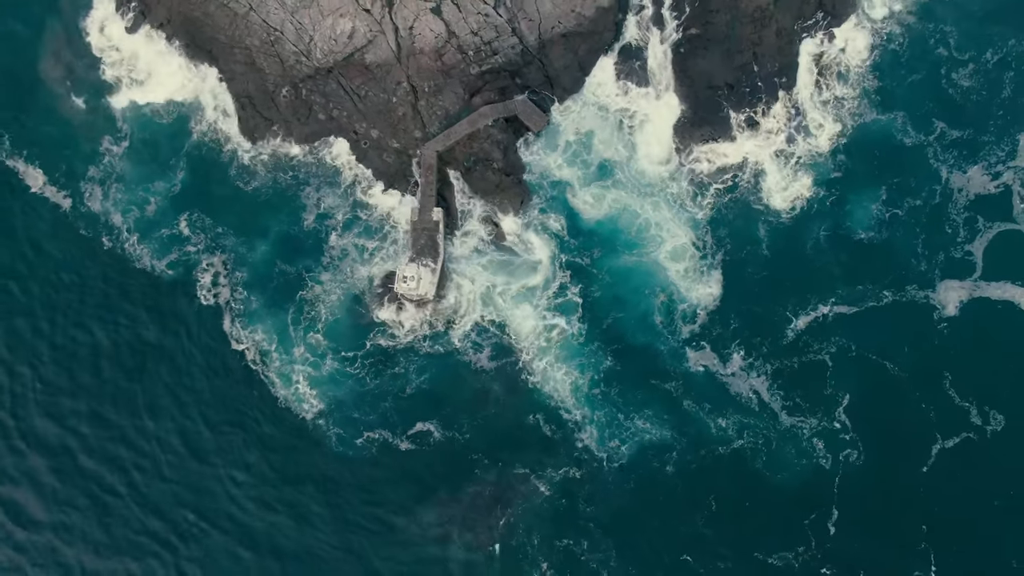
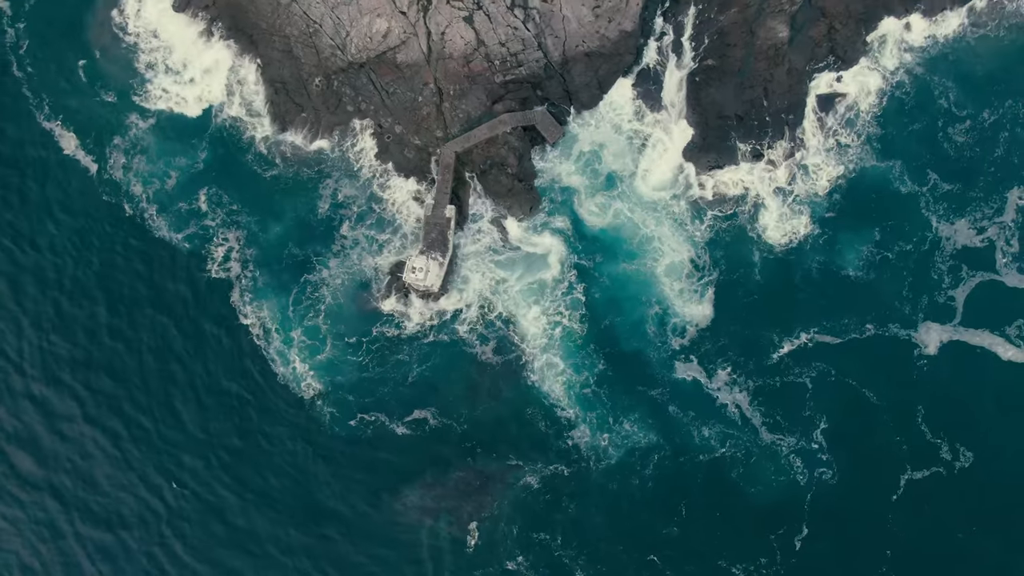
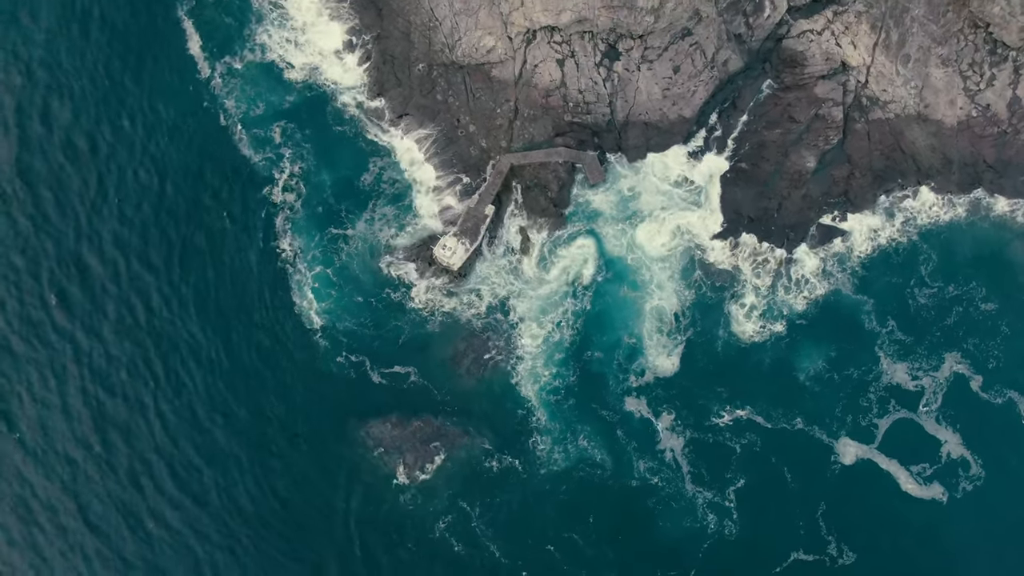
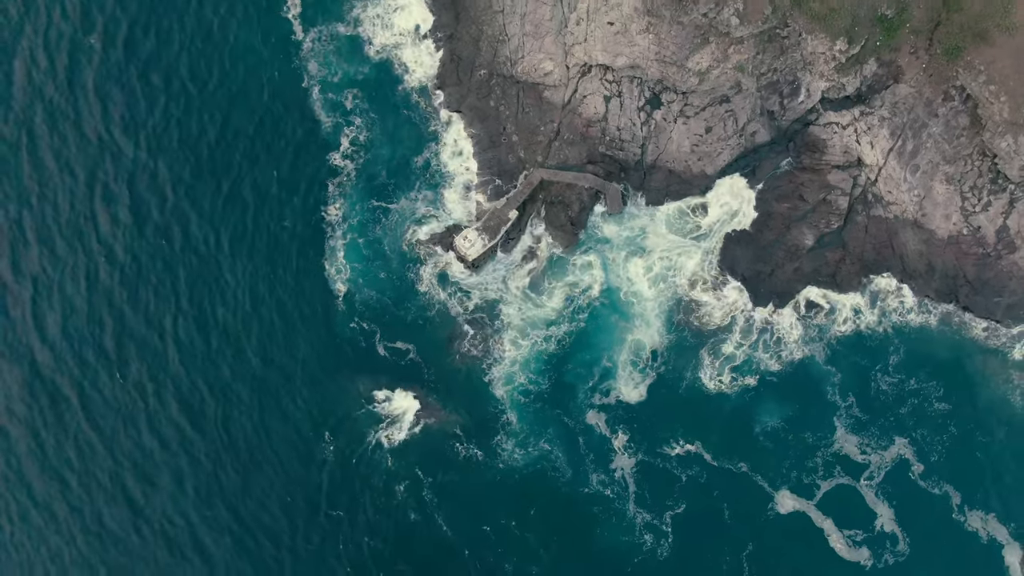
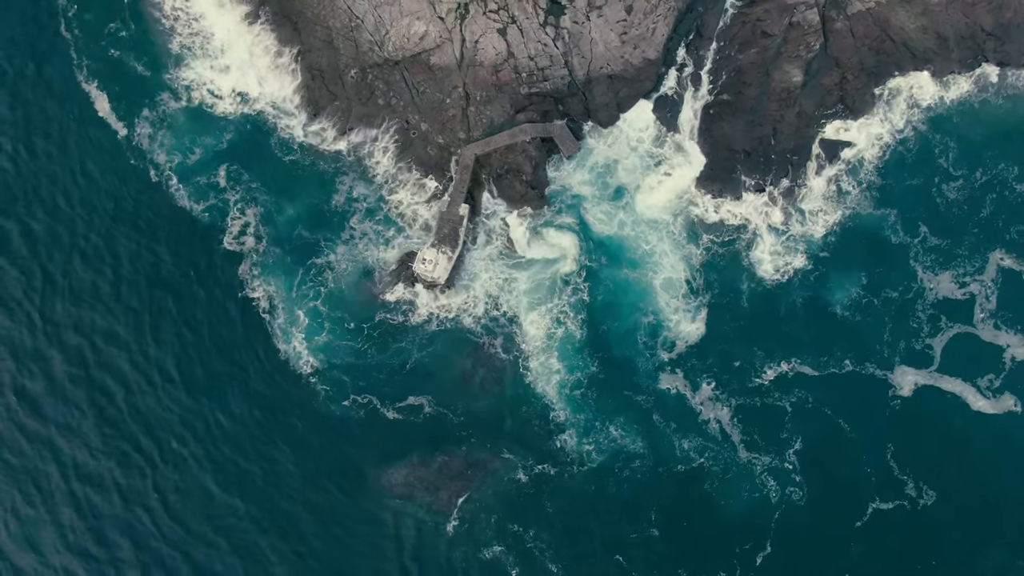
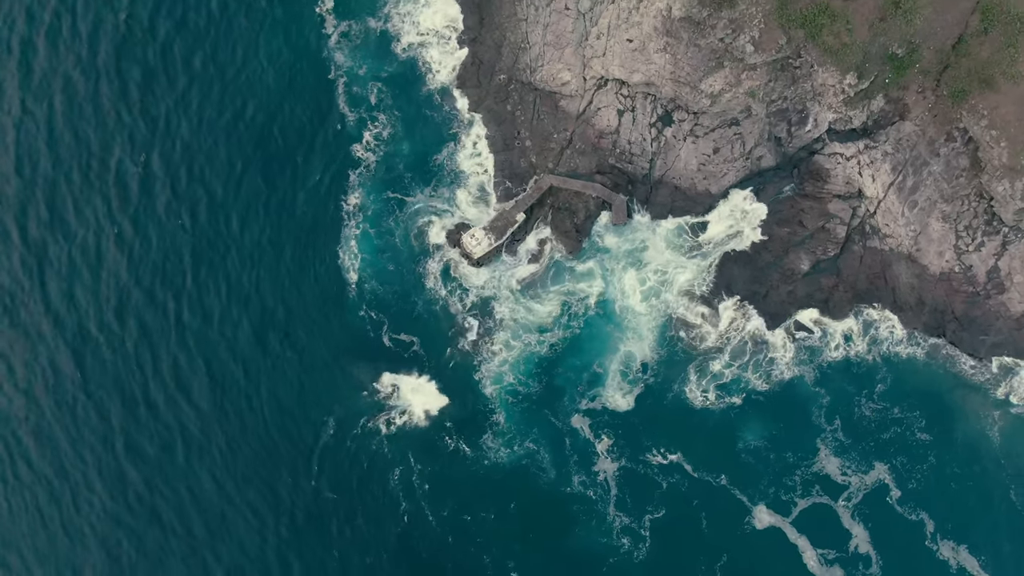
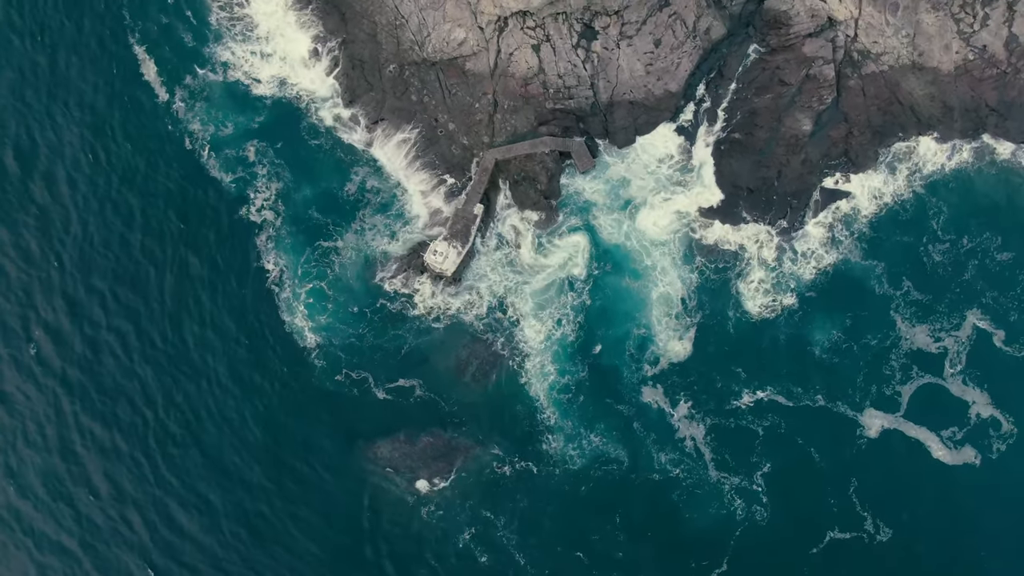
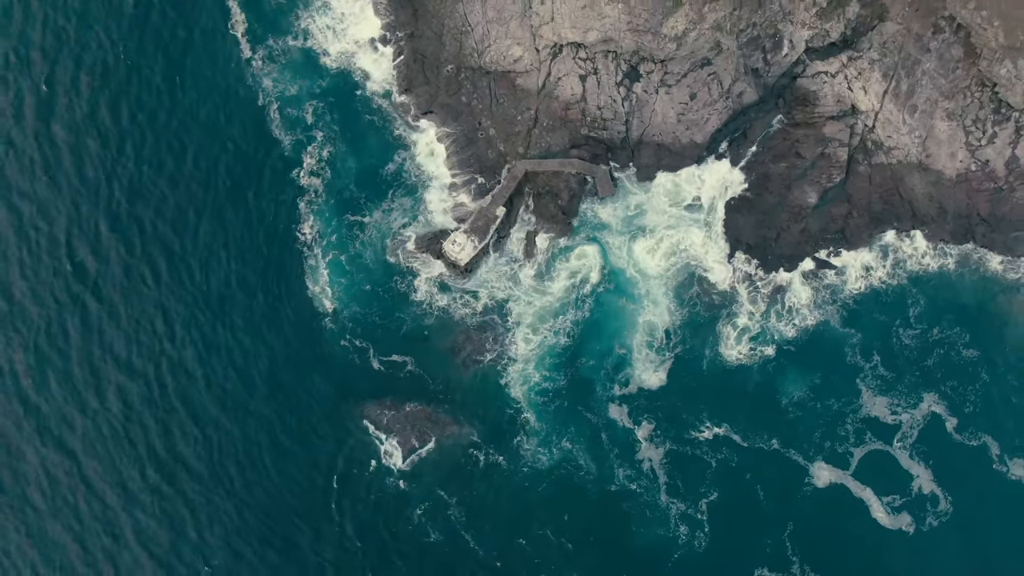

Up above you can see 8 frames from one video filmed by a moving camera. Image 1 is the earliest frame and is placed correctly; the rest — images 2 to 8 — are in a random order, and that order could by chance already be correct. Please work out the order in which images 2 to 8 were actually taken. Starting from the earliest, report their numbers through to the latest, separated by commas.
2, 5, 7, 3, 8, 4, 6
